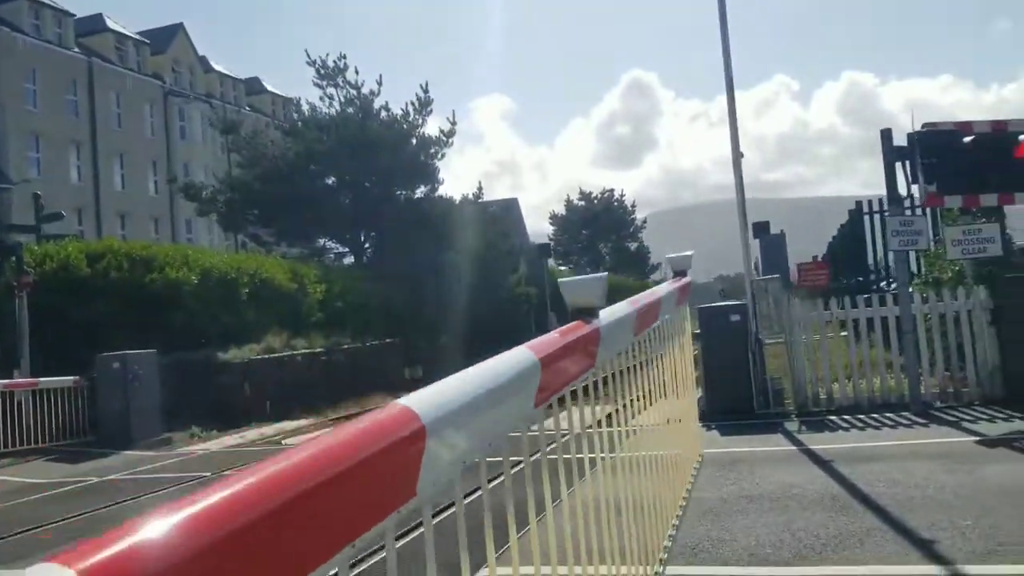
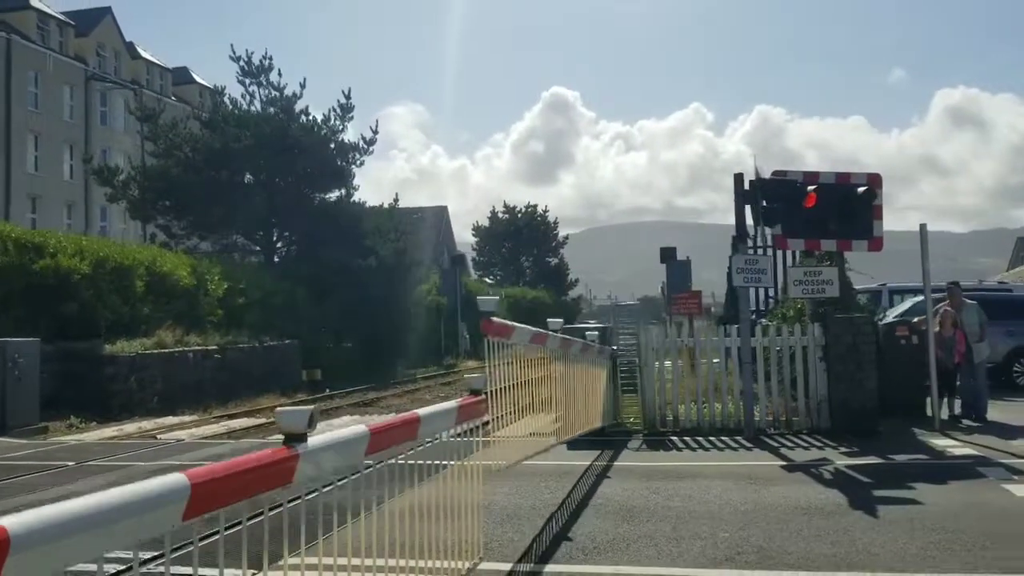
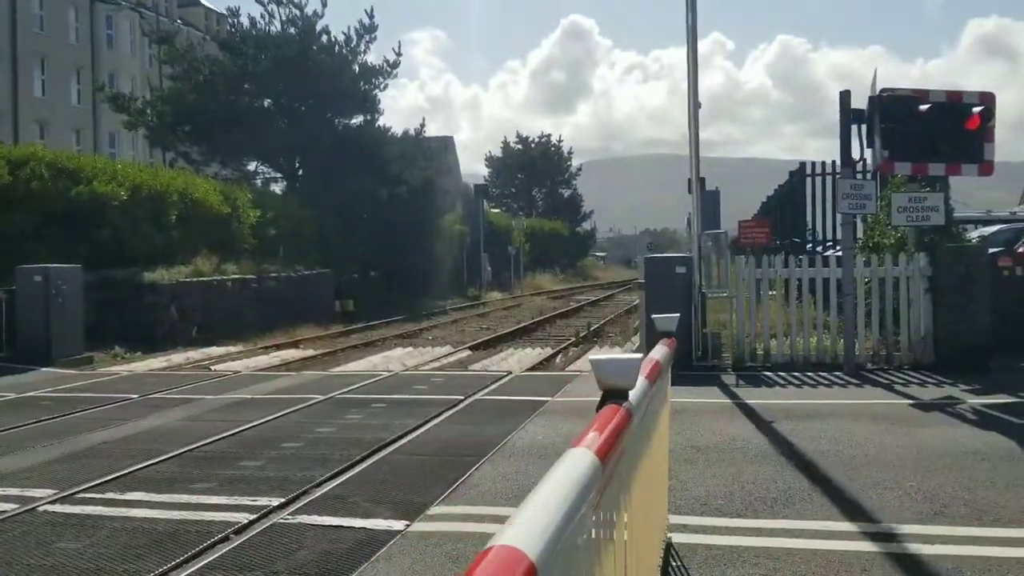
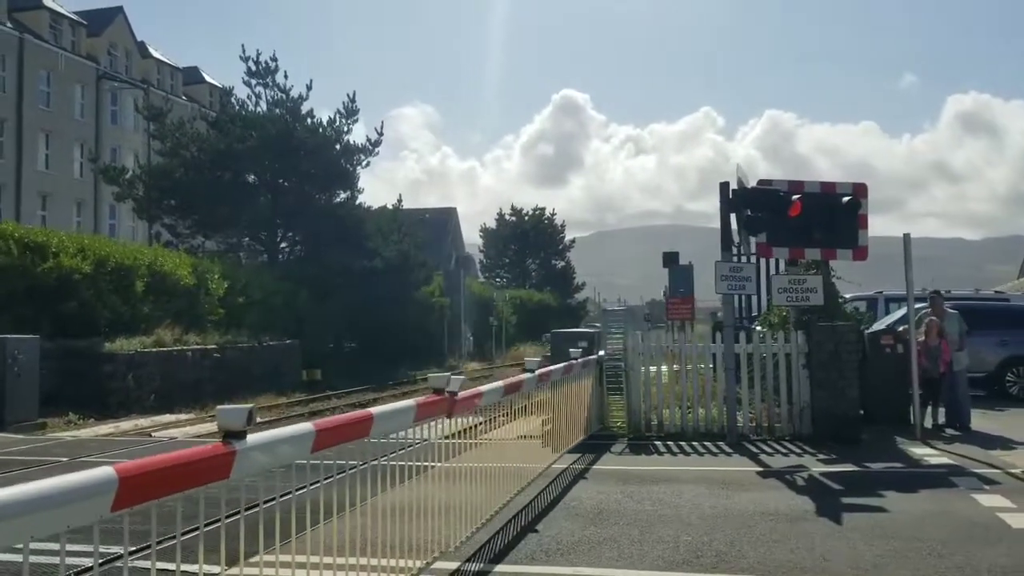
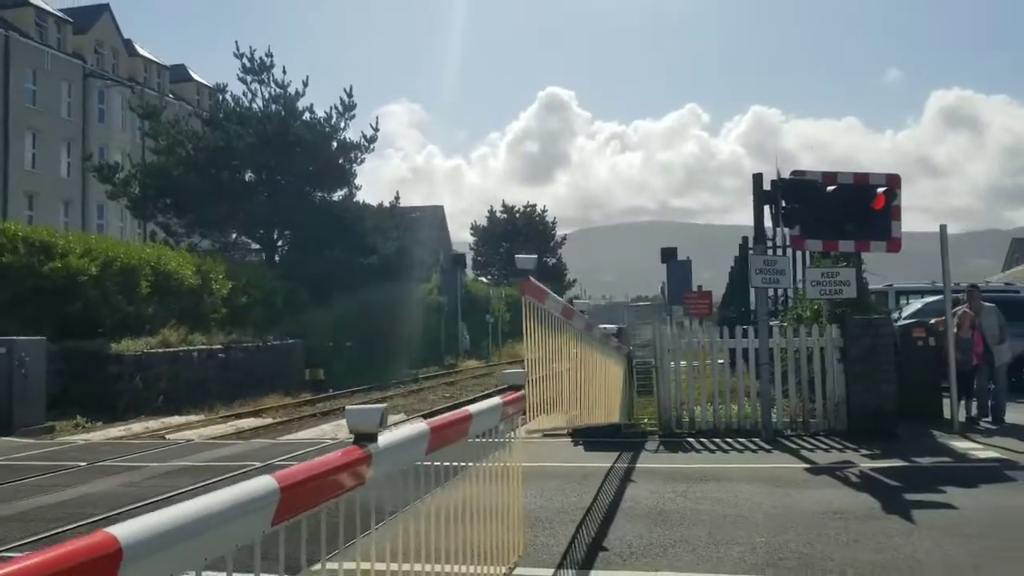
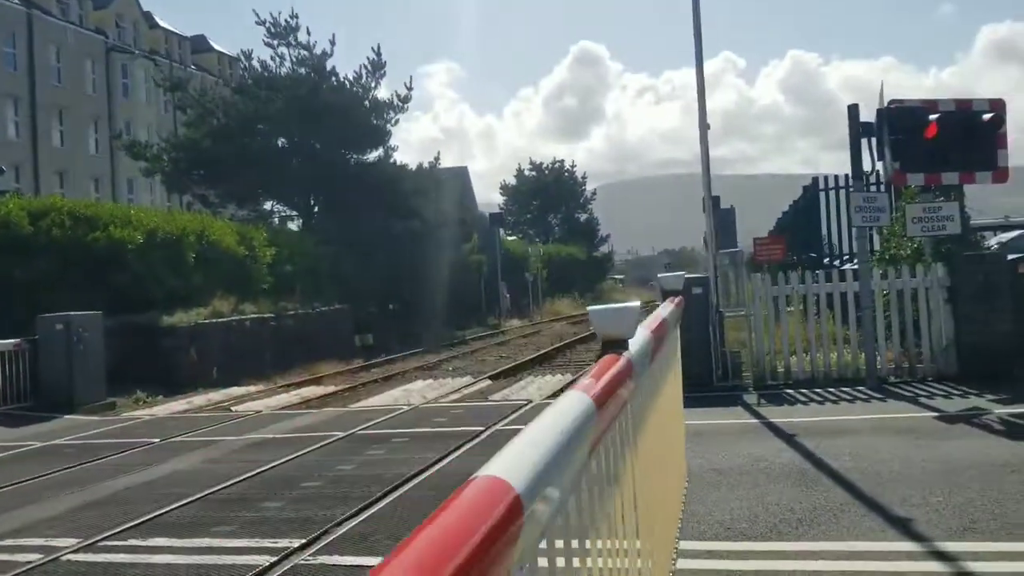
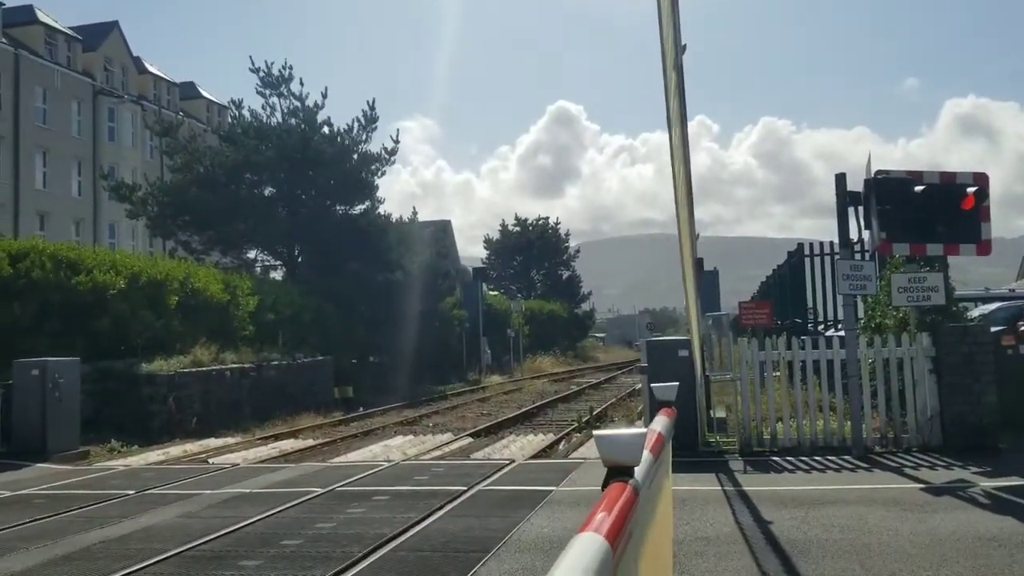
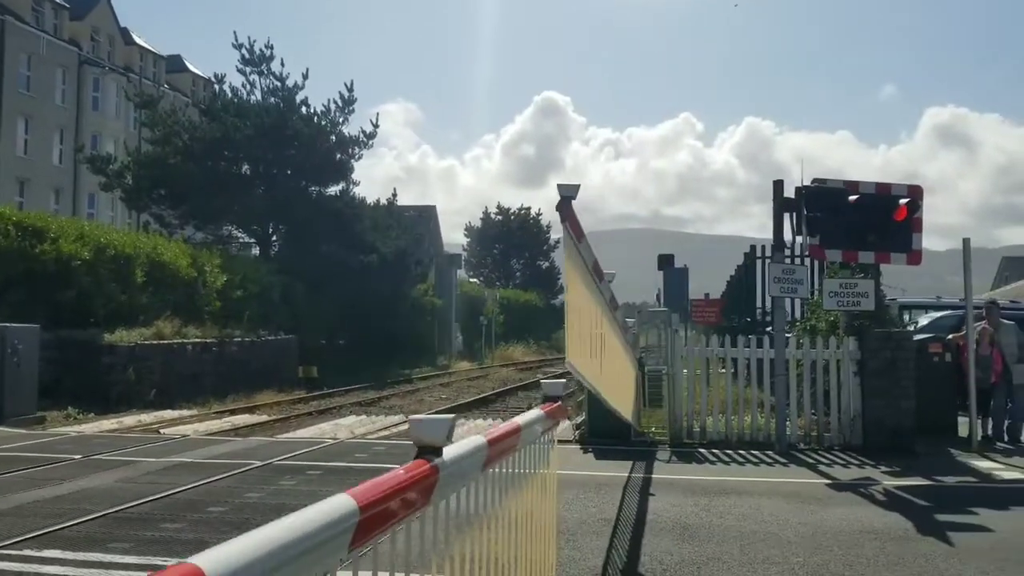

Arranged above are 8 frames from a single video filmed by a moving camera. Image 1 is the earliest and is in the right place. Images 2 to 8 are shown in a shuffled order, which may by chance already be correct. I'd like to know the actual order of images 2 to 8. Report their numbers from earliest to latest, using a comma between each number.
6, 3, 7, 8, 5, 2, 4
